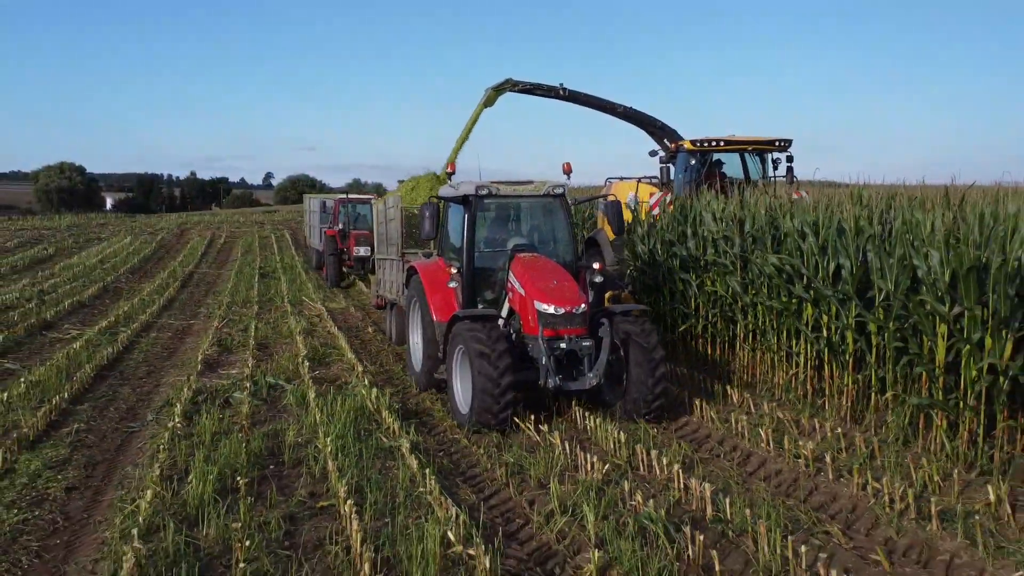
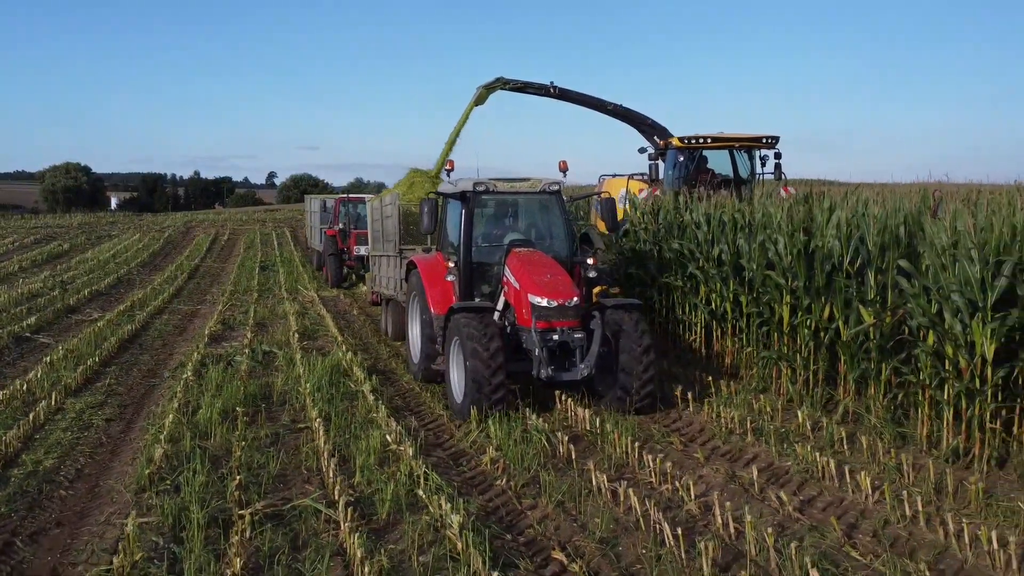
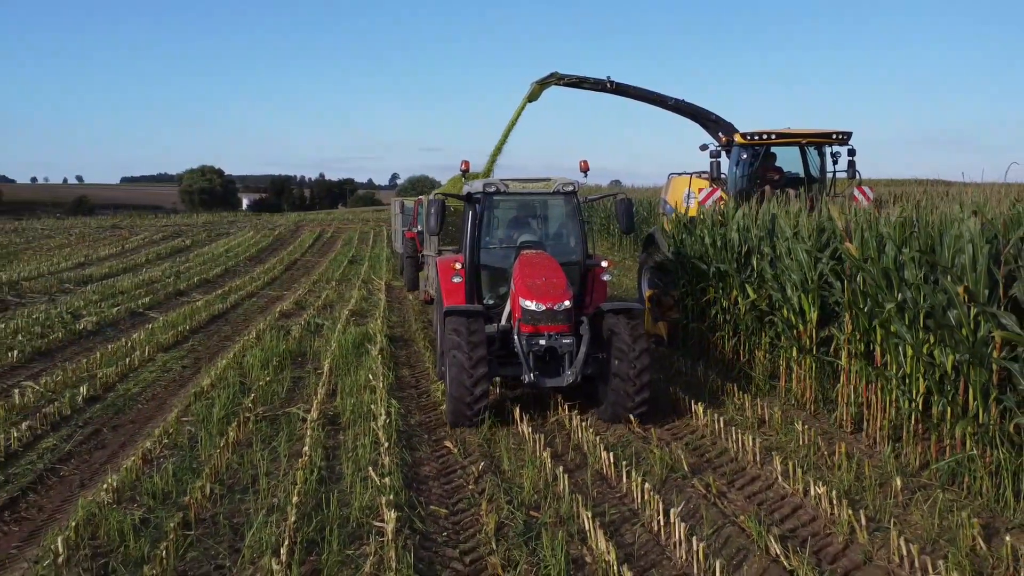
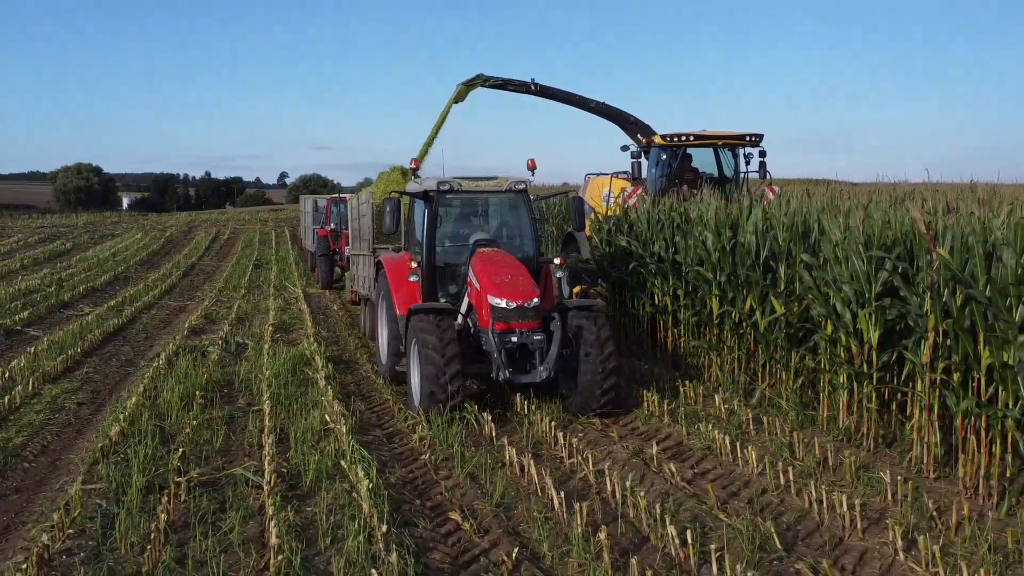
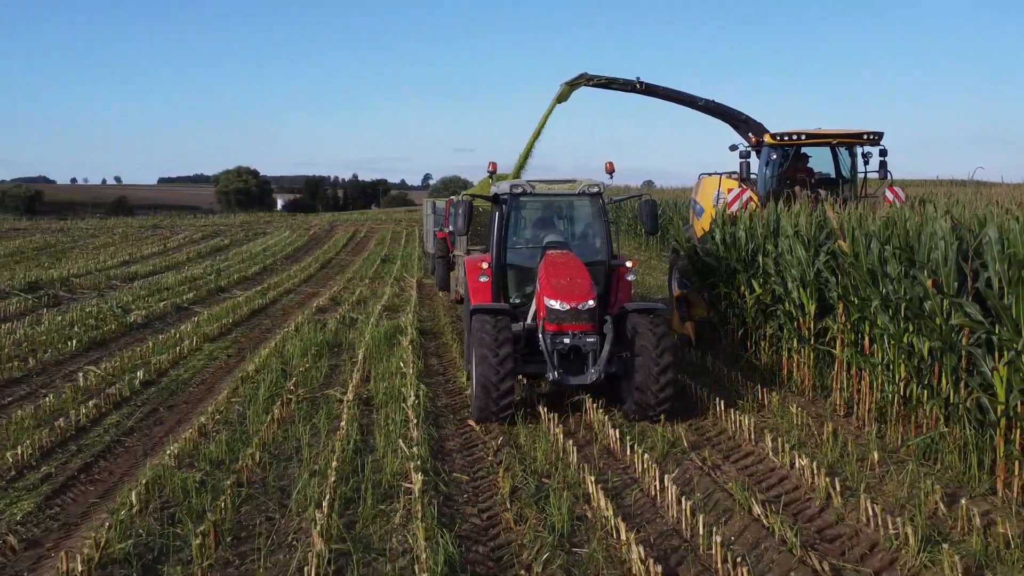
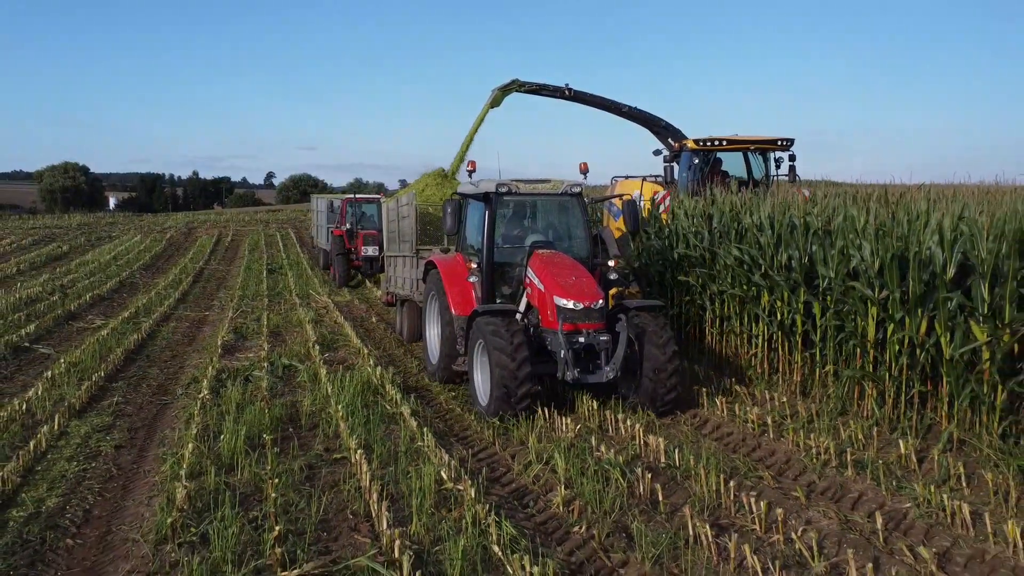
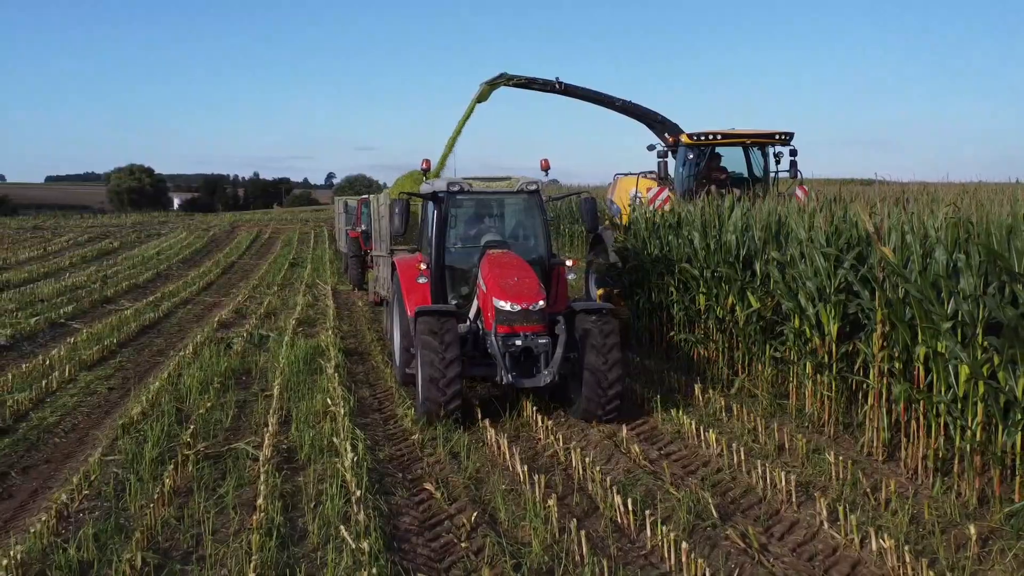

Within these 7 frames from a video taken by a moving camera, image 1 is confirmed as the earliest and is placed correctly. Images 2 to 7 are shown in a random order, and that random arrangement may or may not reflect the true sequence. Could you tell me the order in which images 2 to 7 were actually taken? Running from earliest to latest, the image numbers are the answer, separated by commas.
6, 2, 4, 7, 3, 5
